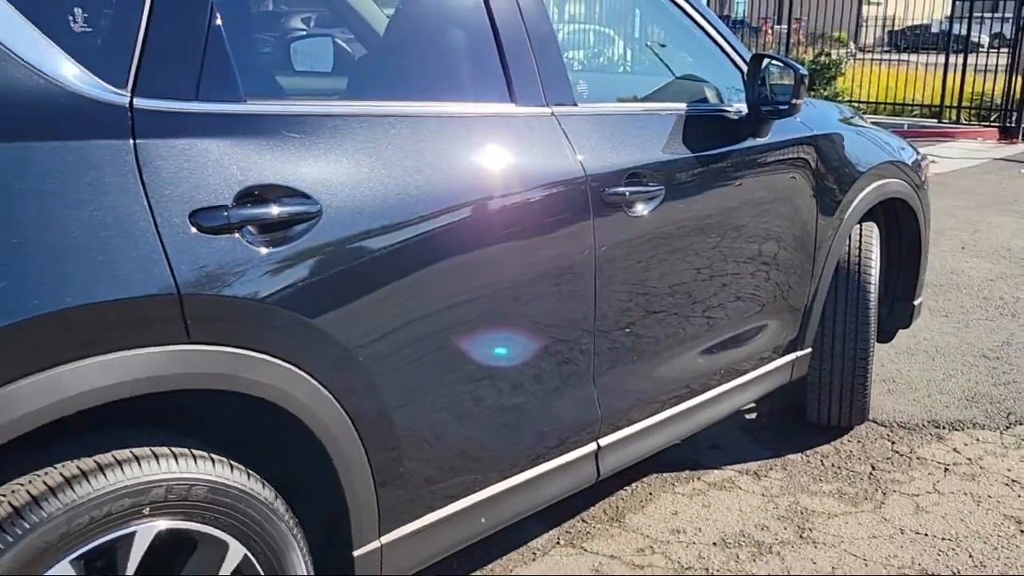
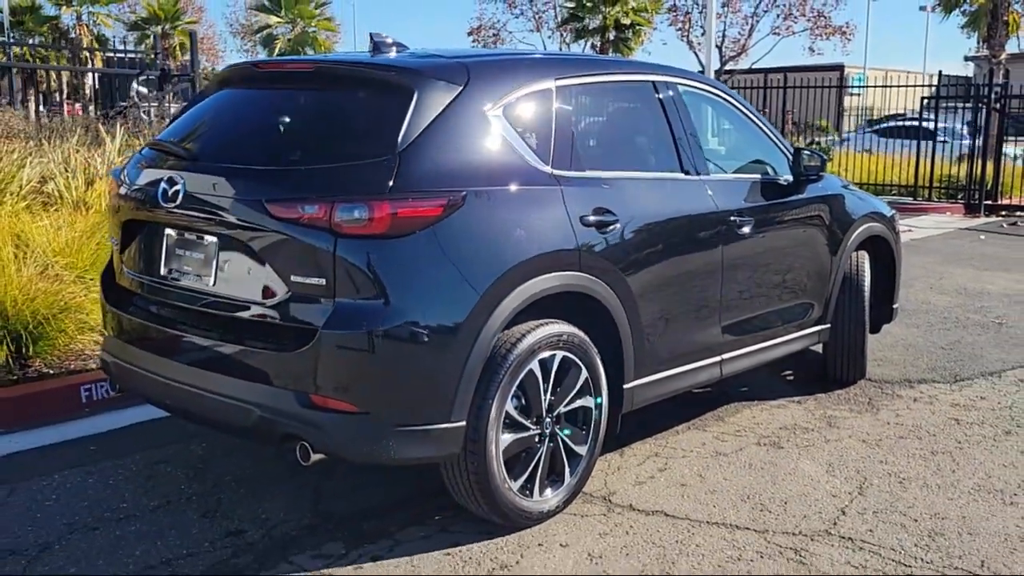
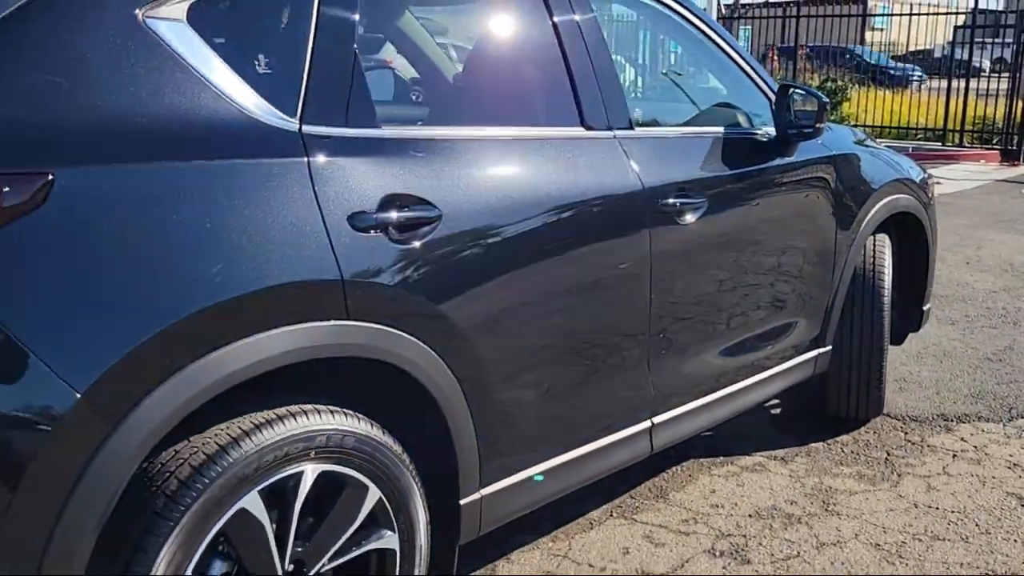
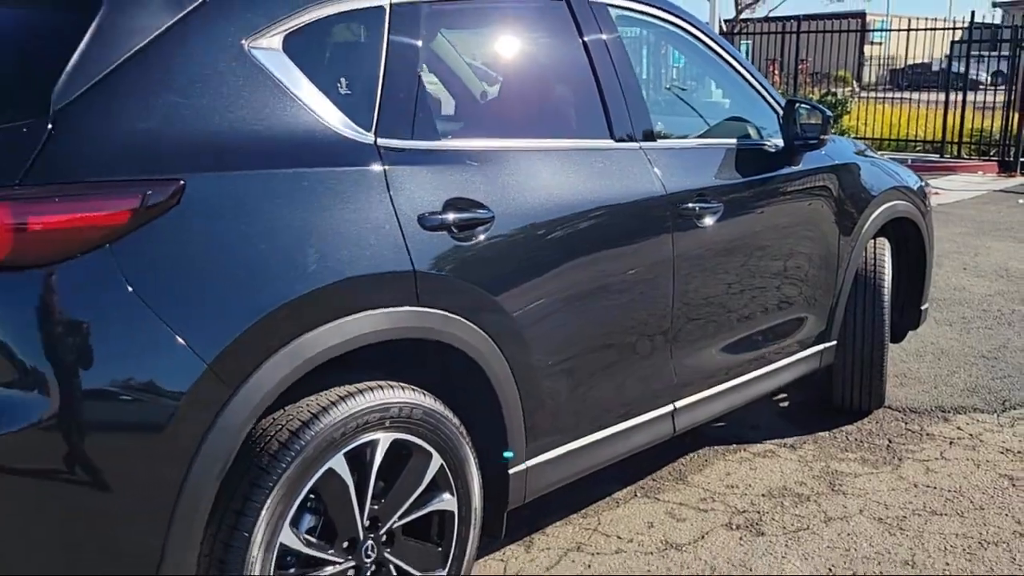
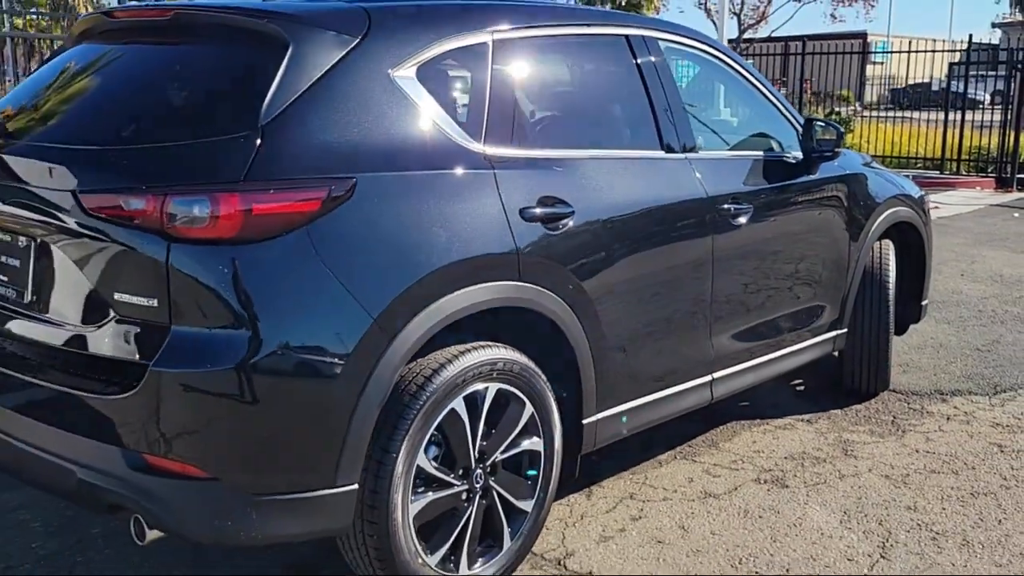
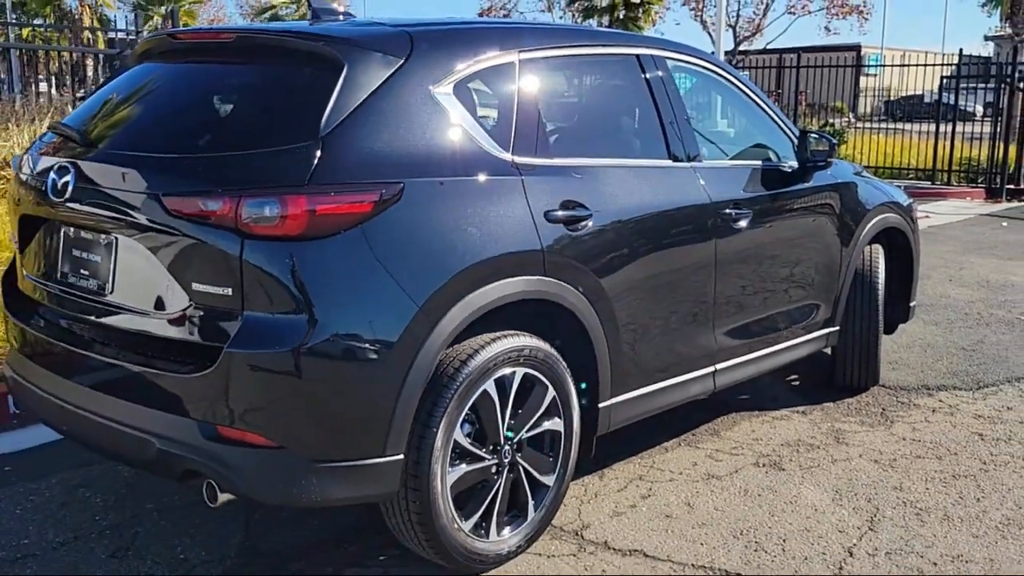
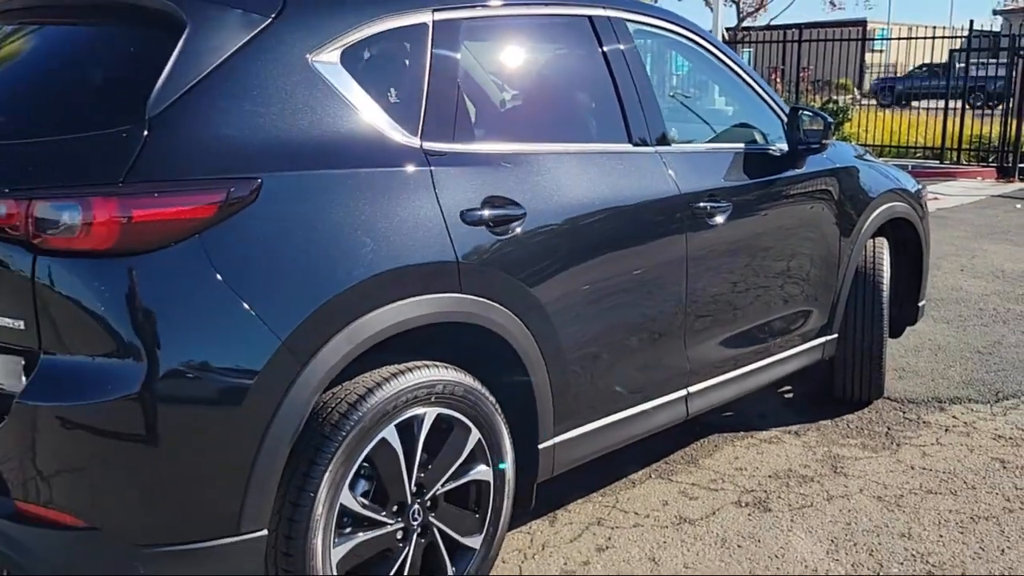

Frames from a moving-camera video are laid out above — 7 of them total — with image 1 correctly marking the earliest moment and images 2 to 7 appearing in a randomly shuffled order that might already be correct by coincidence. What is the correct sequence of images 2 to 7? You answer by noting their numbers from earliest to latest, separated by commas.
3, 4, 7, 5, 6, 2
